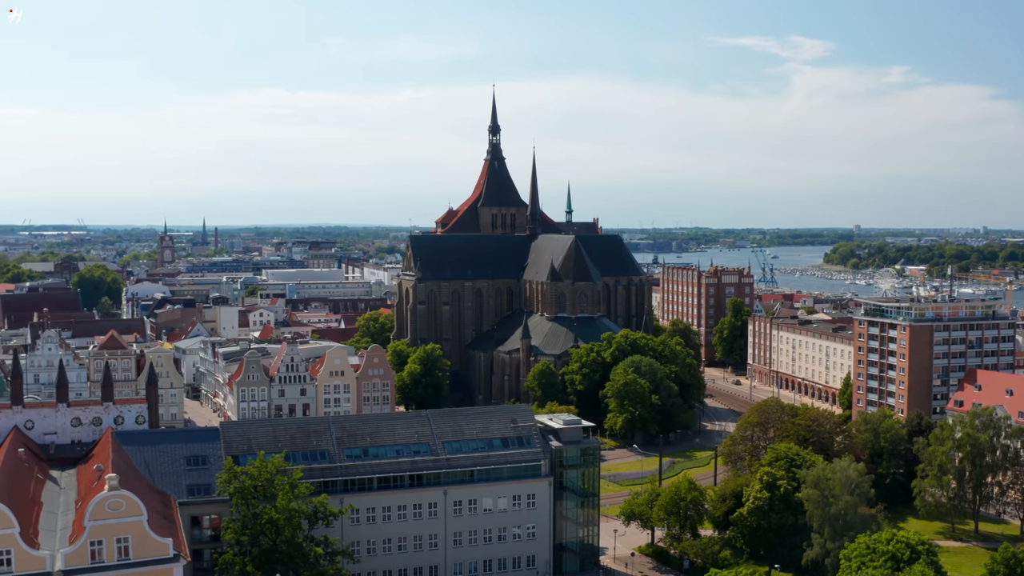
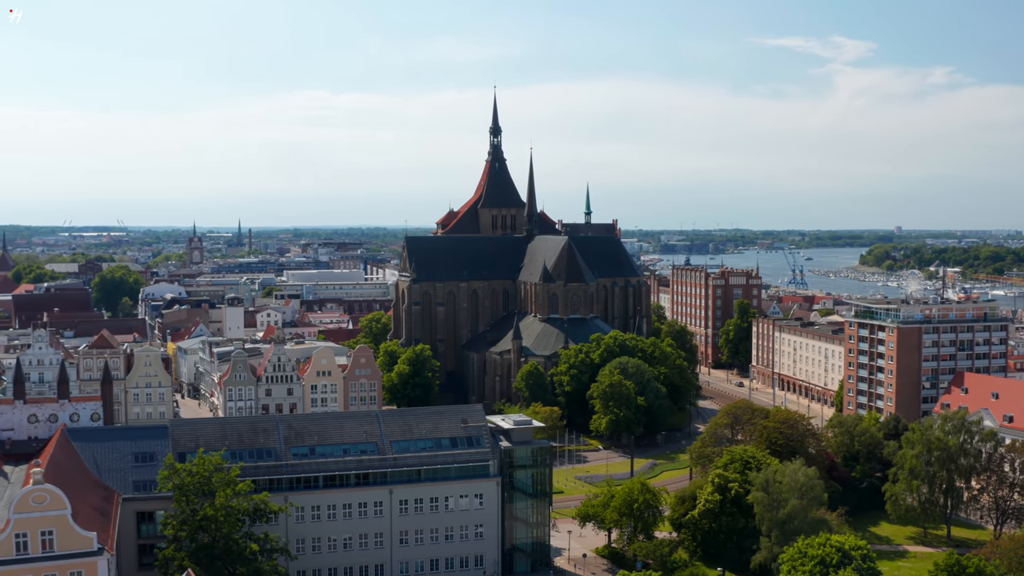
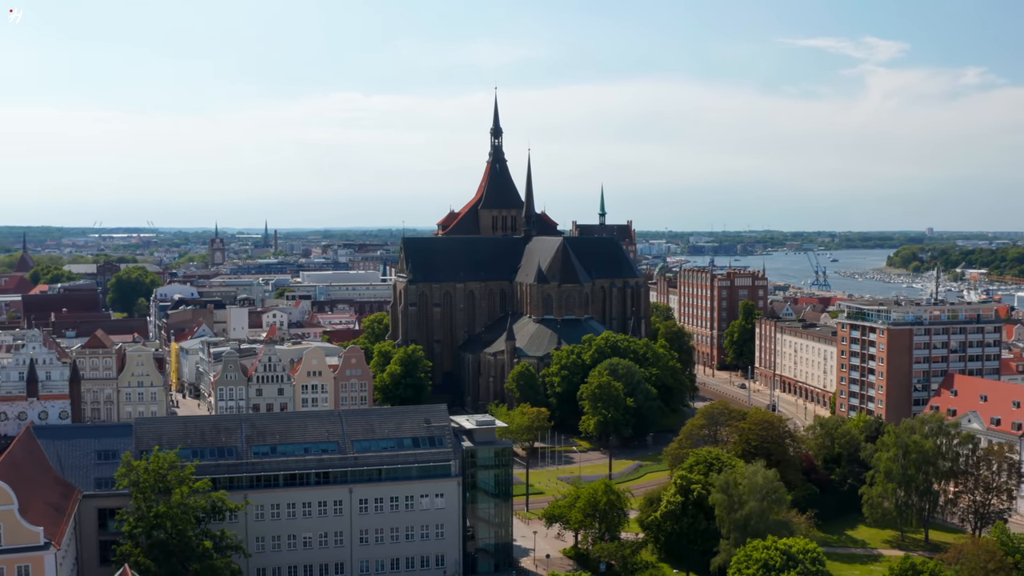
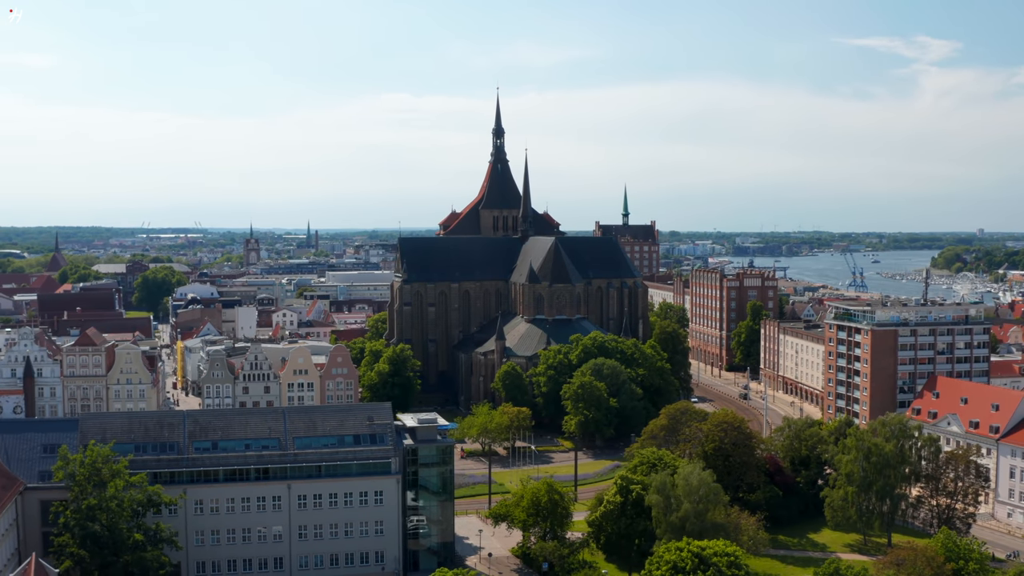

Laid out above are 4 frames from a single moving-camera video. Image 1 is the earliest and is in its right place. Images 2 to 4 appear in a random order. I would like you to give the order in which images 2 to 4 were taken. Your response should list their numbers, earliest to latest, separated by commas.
2, 3, 4
